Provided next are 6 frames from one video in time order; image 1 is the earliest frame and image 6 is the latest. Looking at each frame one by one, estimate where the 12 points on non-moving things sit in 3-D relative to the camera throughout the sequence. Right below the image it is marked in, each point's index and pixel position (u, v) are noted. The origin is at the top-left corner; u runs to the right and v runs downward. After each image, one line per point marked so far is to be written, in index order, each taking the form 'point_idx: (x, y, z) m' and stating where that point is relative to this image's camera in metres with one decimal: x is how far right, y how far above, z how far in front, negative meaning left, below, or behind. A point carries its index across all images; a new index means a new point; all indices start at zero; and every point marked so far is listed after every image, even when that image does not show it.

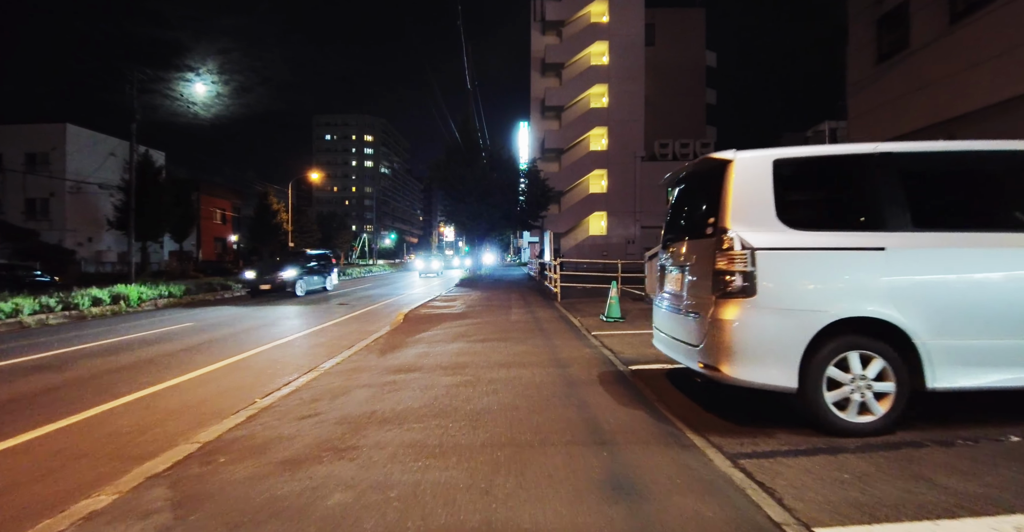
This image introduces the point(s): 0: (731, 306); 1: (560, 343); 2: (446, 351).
0: (+2.2, -0.4, +4.0) m
1: (+1.1, -1.7, +8.8) m
2: (-1.4, -1.8, +8.6) m
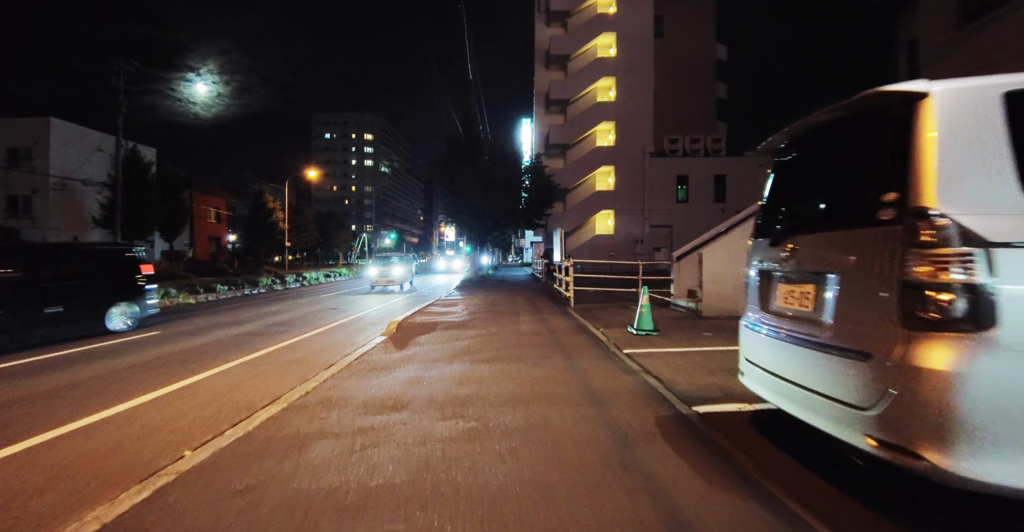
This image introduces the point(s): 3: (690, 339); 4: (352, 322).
0: (+2.4, -0.5, +2.3) m
1: (+1.3, -1.8, +7.0) m
2: (-1.2, -1.9, +6.8) m
3: (+3.9, -1.6, +8.8) m
4: (-5.6, -2.0, +14.2) m
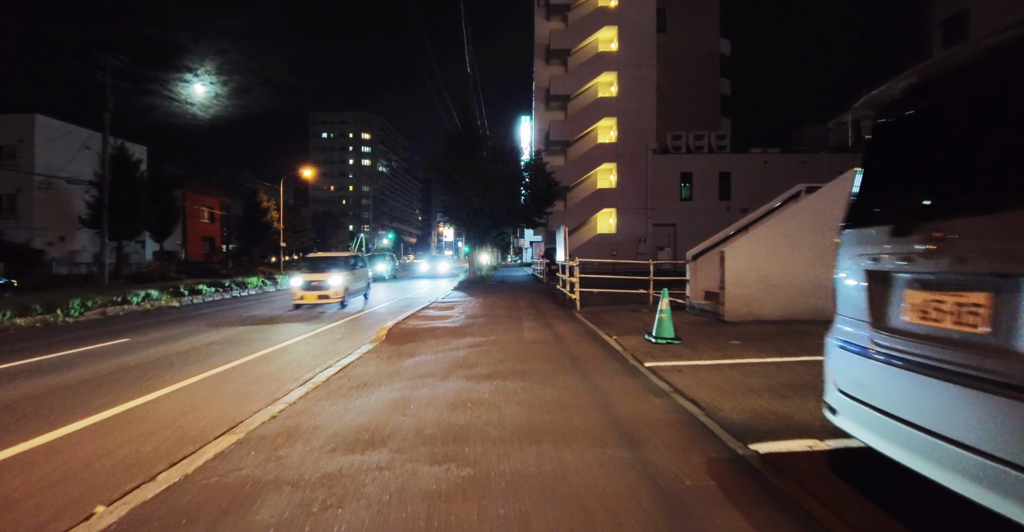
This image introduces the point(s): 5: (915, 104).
0: (+2.5, -0.4, +1.2) m
1: (+1.4, -1.8, +5.9) m
2: (-1.1, -1.9, +5.7) m
3: (+4.0, -1.6, +7.8) m
4: (-5.5, -2.0, +13.1) m
5: (+2.7, +1.1, +2.8) m
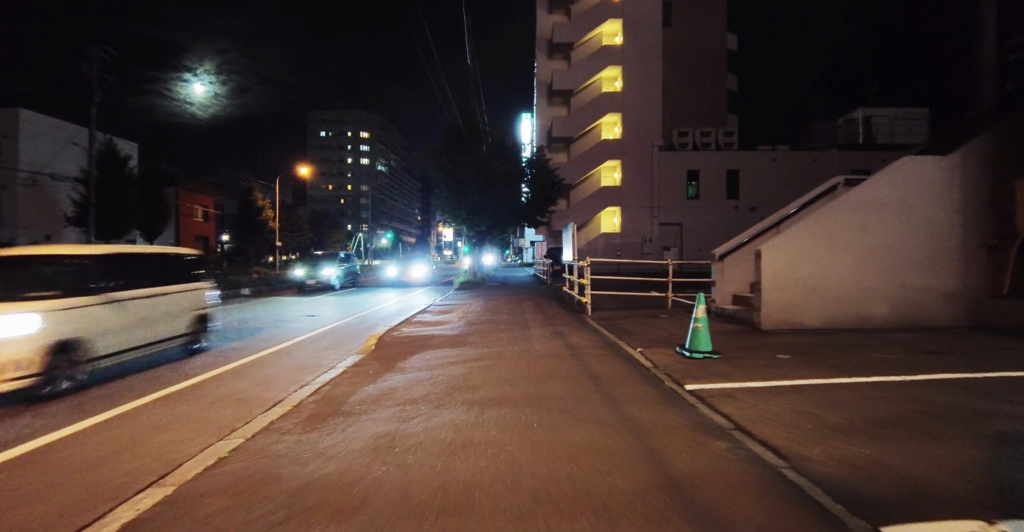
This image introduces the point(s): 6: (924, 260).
0: (+2.7, -0.5, 0.0) m
1: (+1.6, -1.8, +4.7) m
2: (-0.9, -1.9, +4.5) m
3: (+4.1, -1.6, +6.5) m
4: (-5.4, -2.0, +11.9) m
5: (+2.9, +1.1, +1.6) m
6: (+9.3, +0.1, +9.0) m
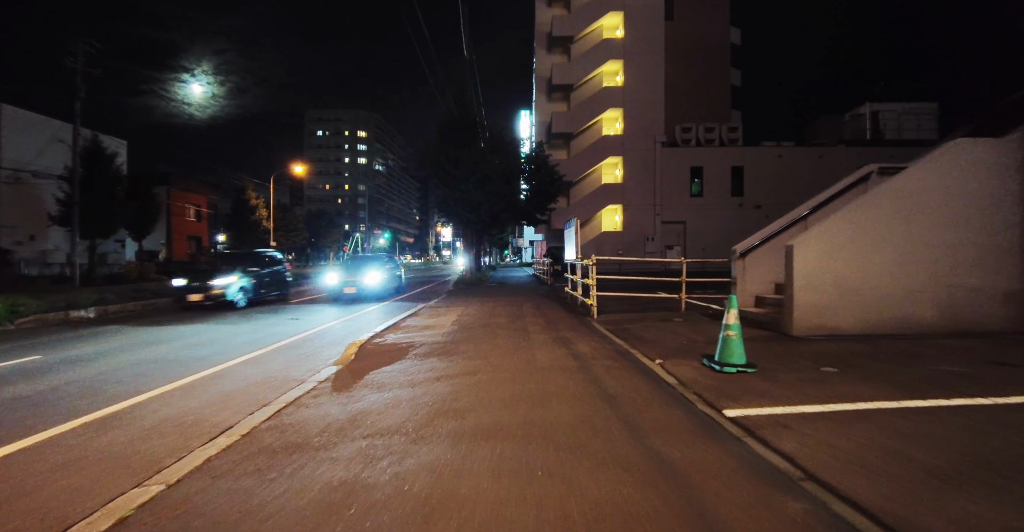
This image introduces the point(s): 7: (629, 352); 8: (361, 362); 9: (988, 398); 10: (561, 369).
0: (+2.7, -0.4, -1.1) m
1: (+1.5, -1.7, +3.7) m
2: (-1.0, -1.9, +3.4) m
3: (+4.1, -1.6, +5.5) m
4: (-5.4, -2.0, +10.8) m
5: (+2.9, +1.1, +0.5) m
6: (+9.3, +0.2, +8.0) m
7: (+2.2, -1.6, +7.5) m
8: (-3.0, -1.9, +8.0) m
9: (+5.7, -1.6, +4.8) m
10: (+0.8, -1.7, +6.6) m
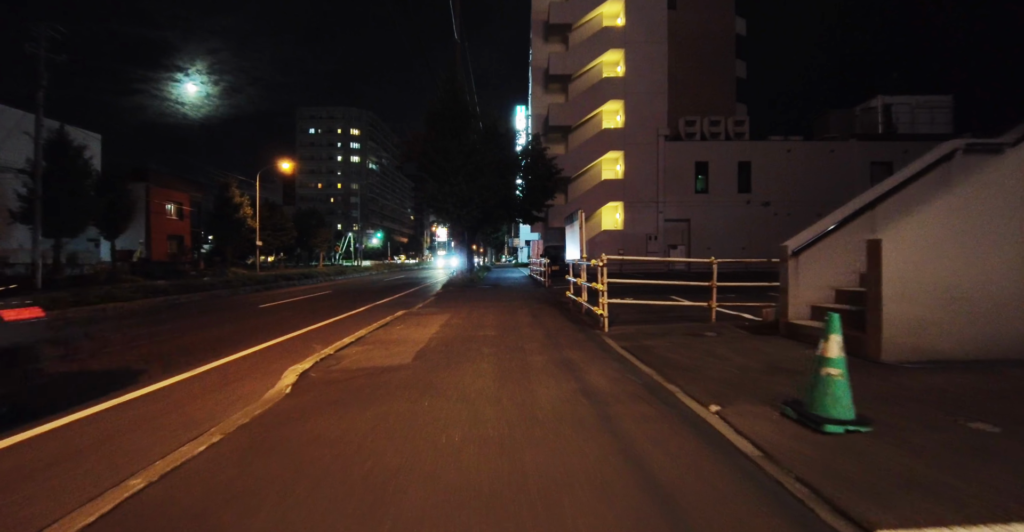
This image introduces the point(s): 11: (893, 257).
0: (+2.6, -0.4, -3.1) m
1: (+1.4, -1.8, +1.6) m
2: (-1.1, -1.9, +1.4) m
3: (+4.0, -1.6, +3.5) m
4: (-5.6, -2.0, +8.7) m
5: (+2.8, +1.1, -1.5) m
6: (+9.1, +0.2, +6.0) m
7: (+2.0, -1.6, +5.4) m
8: (-3.2, -1.9, +5.9) m
9: (+5.6, -1.6, +2.8) m
10: (+0.7, -1.7, +4.6) m
11: (+5.6, +0.2, +5.9) m
